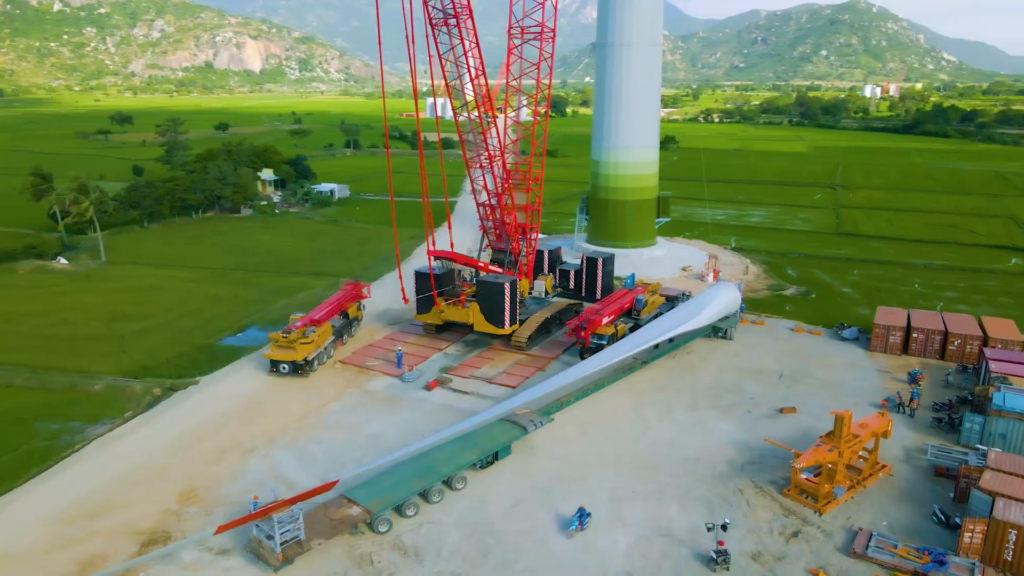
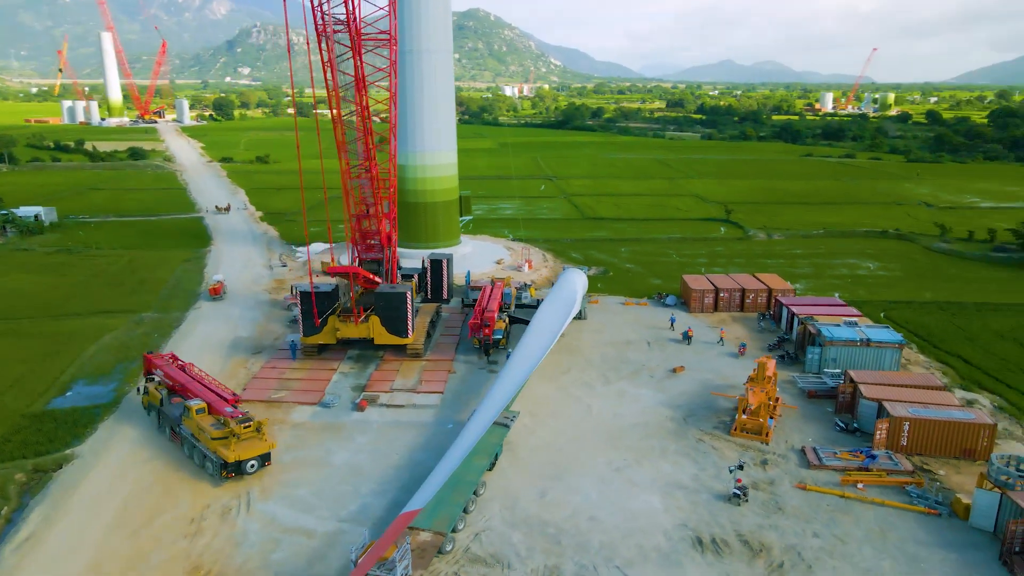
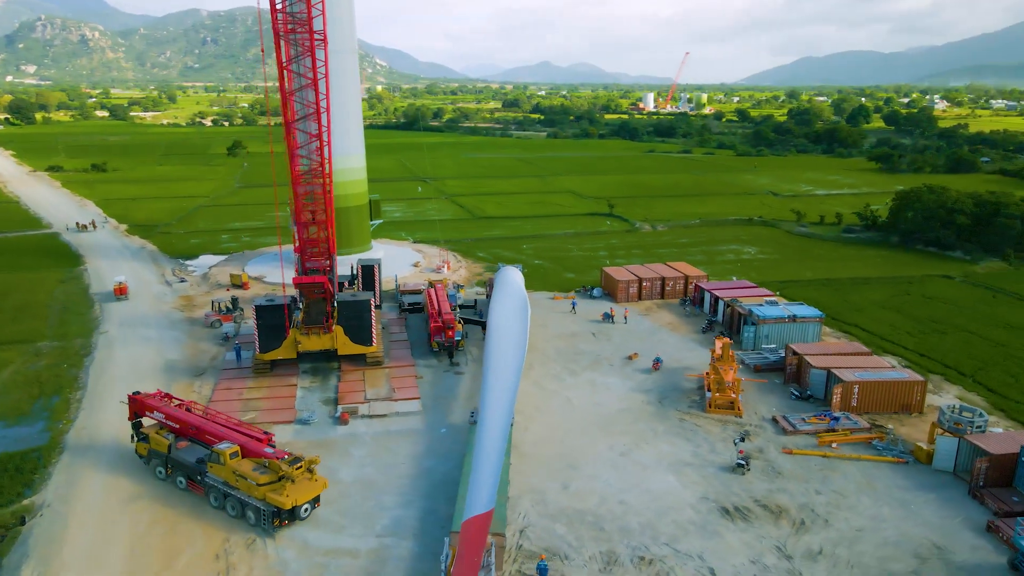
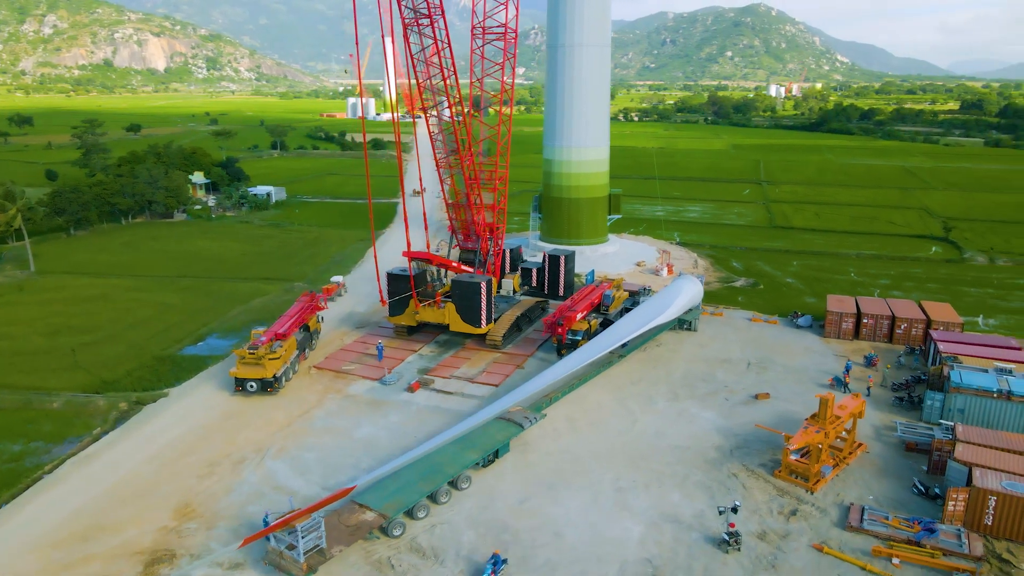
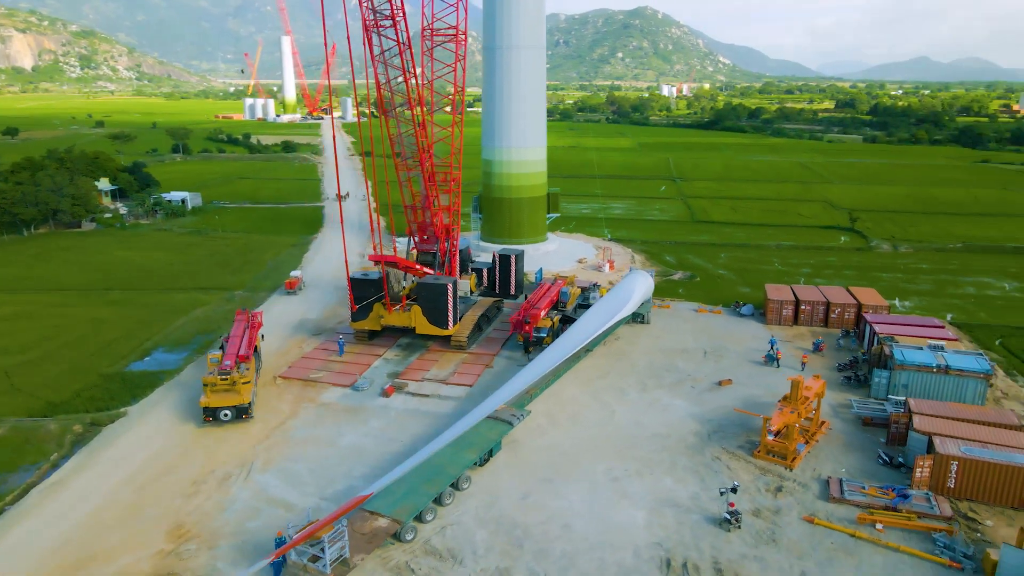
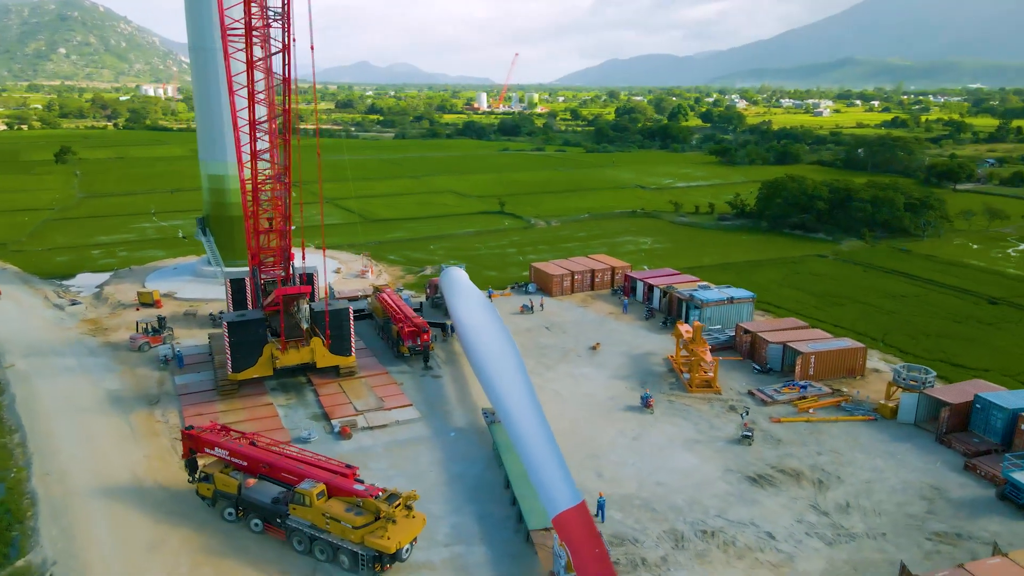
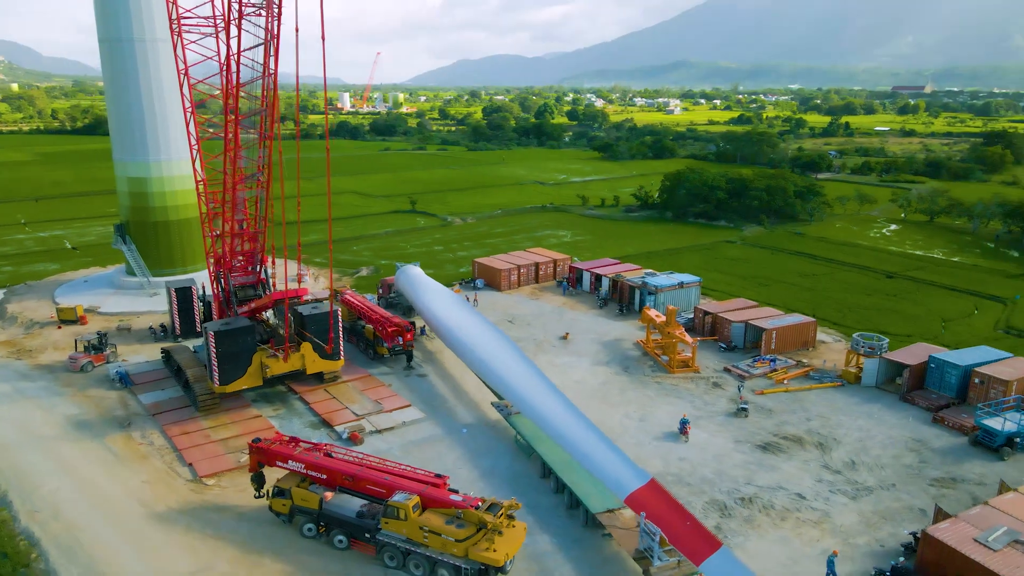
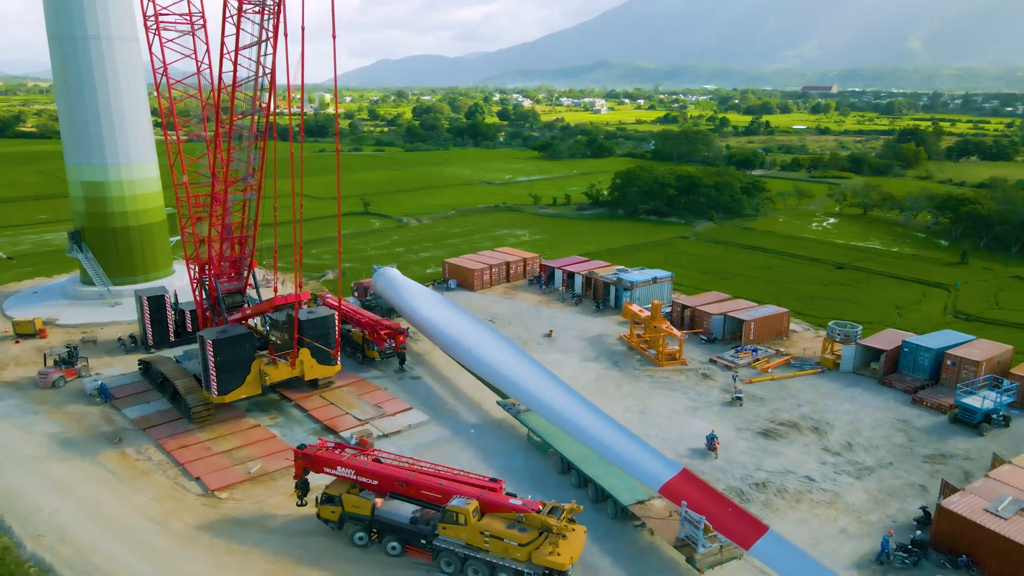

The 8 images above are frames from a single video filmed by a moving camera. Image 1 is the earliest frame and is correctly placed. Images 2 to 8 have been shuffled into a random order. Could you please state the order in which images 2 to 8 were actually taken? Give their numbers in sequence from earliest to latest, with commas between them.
4, 5, 2, 3, 6, 7, 8
